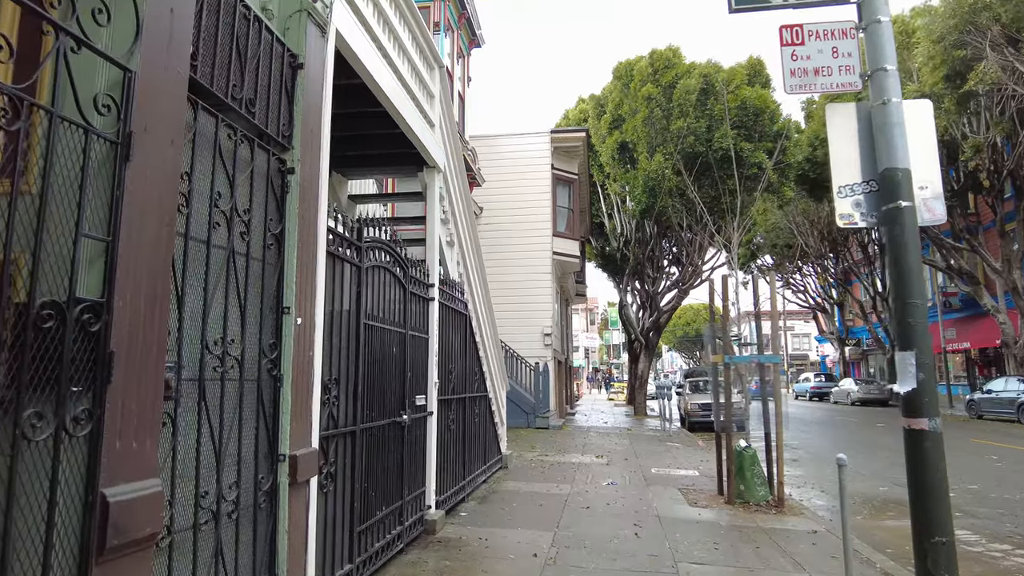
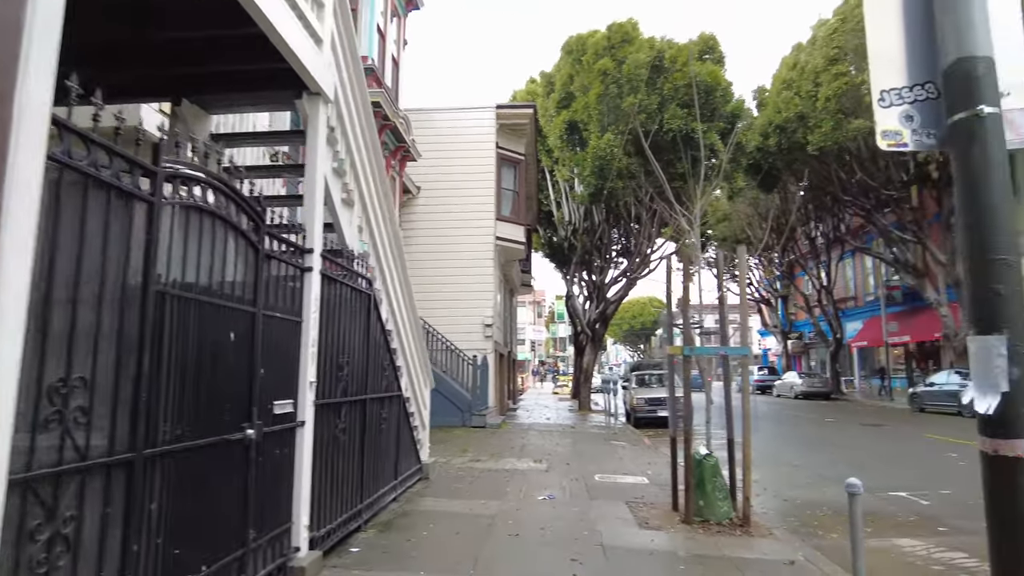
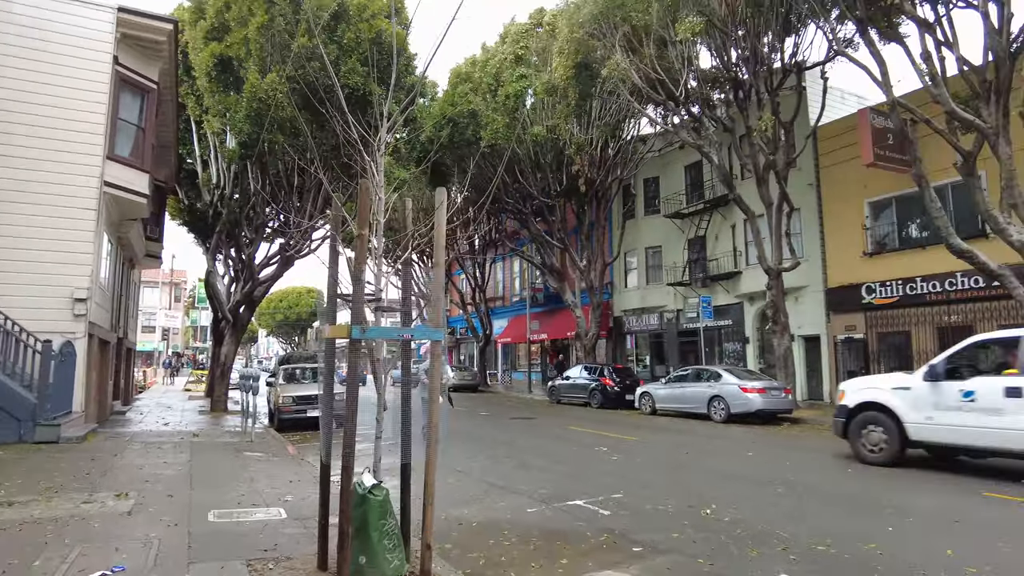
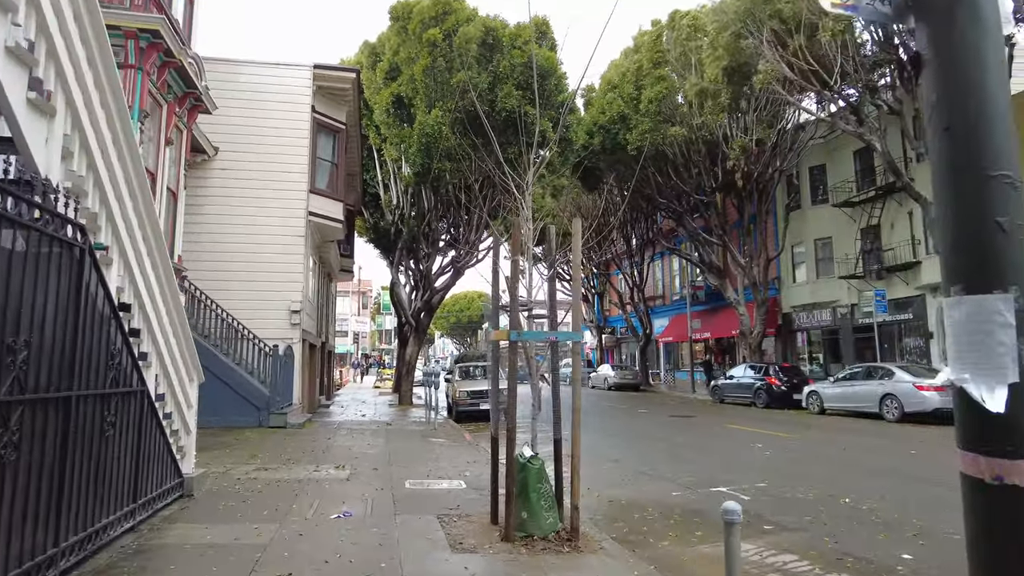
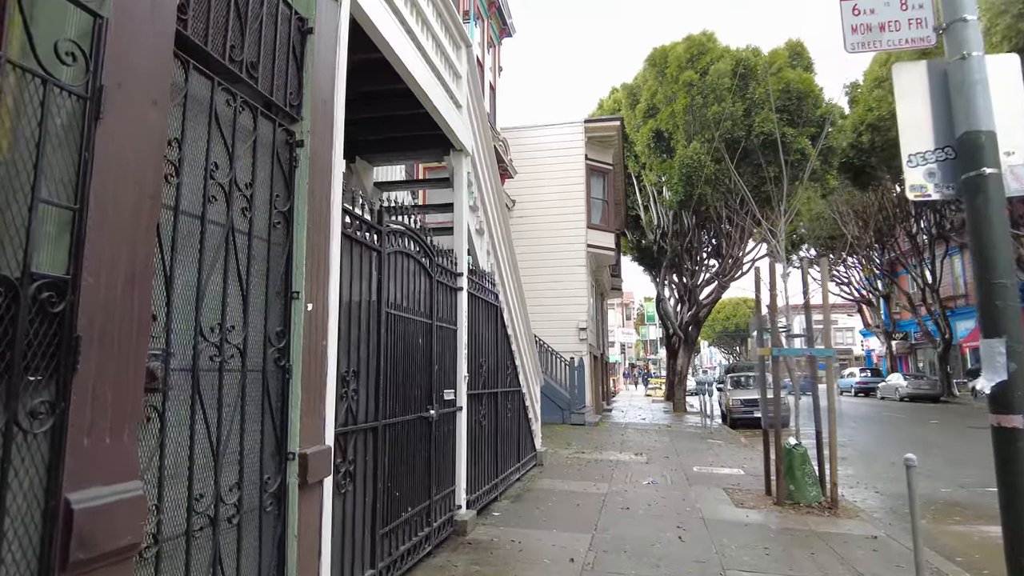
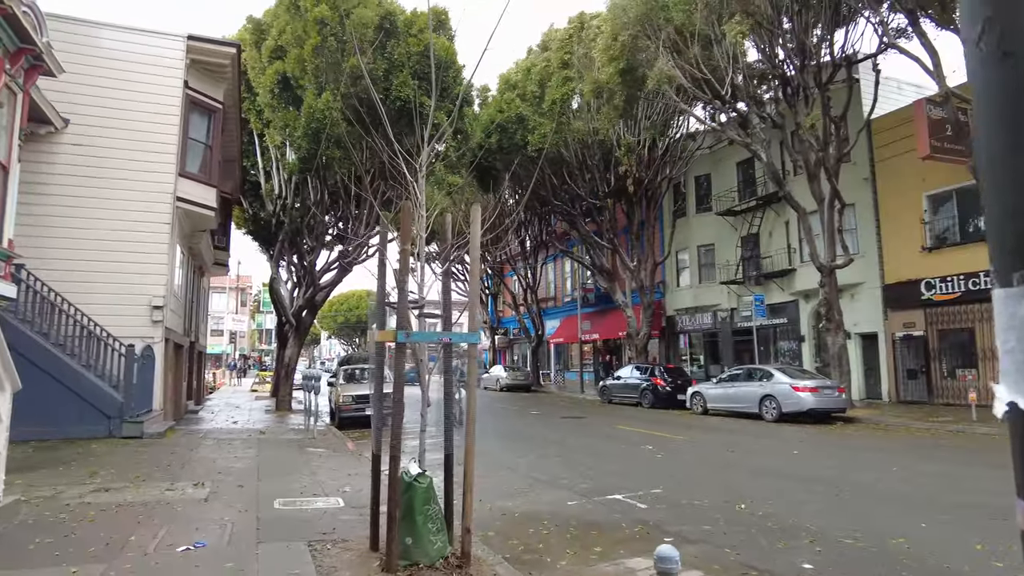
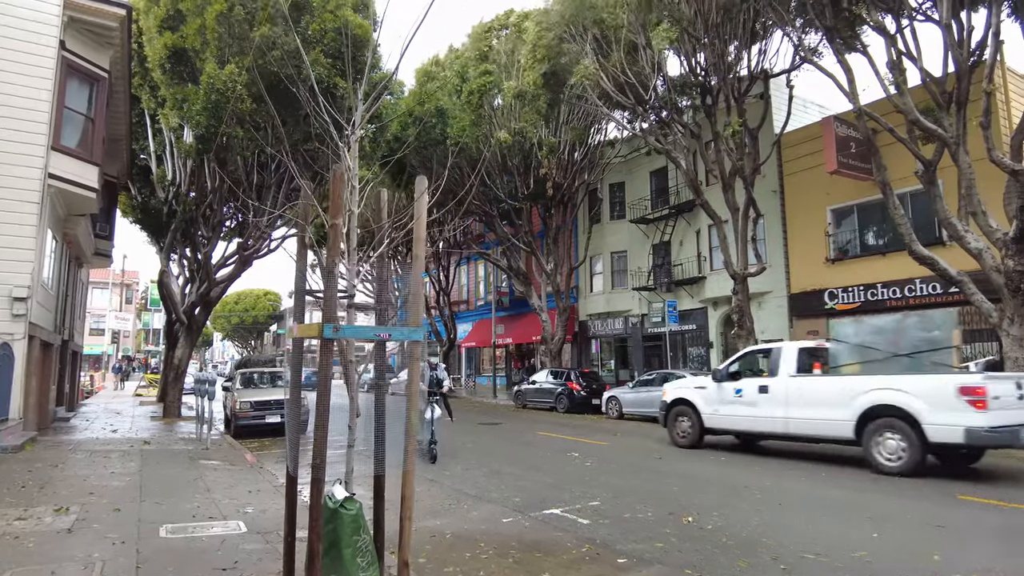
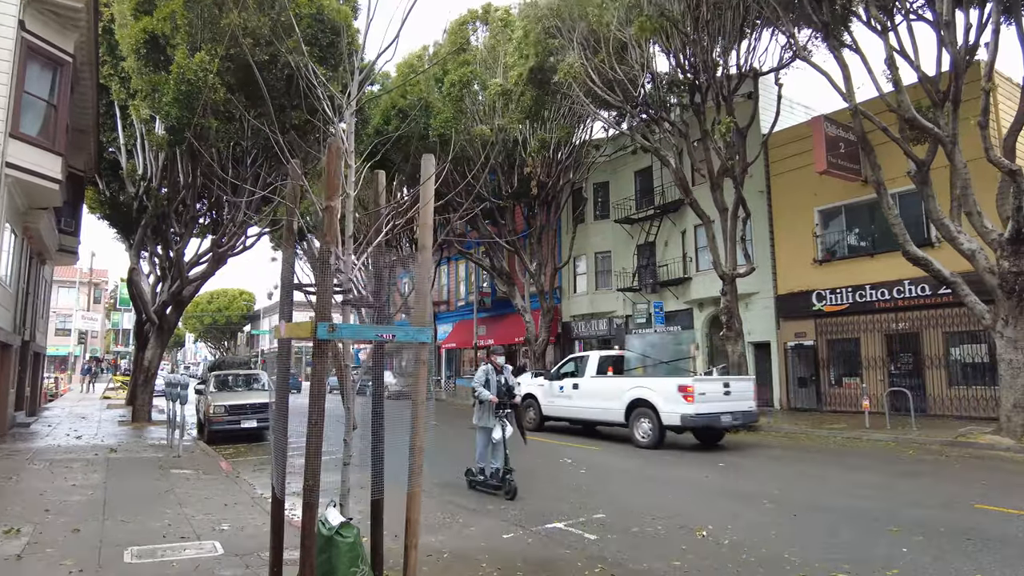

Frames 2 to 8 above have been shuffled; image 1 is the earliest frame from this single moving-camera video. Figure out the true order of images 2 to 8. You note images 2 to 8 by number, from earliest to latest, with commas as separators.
5, 2, 4, 6, 3, 7, 8
